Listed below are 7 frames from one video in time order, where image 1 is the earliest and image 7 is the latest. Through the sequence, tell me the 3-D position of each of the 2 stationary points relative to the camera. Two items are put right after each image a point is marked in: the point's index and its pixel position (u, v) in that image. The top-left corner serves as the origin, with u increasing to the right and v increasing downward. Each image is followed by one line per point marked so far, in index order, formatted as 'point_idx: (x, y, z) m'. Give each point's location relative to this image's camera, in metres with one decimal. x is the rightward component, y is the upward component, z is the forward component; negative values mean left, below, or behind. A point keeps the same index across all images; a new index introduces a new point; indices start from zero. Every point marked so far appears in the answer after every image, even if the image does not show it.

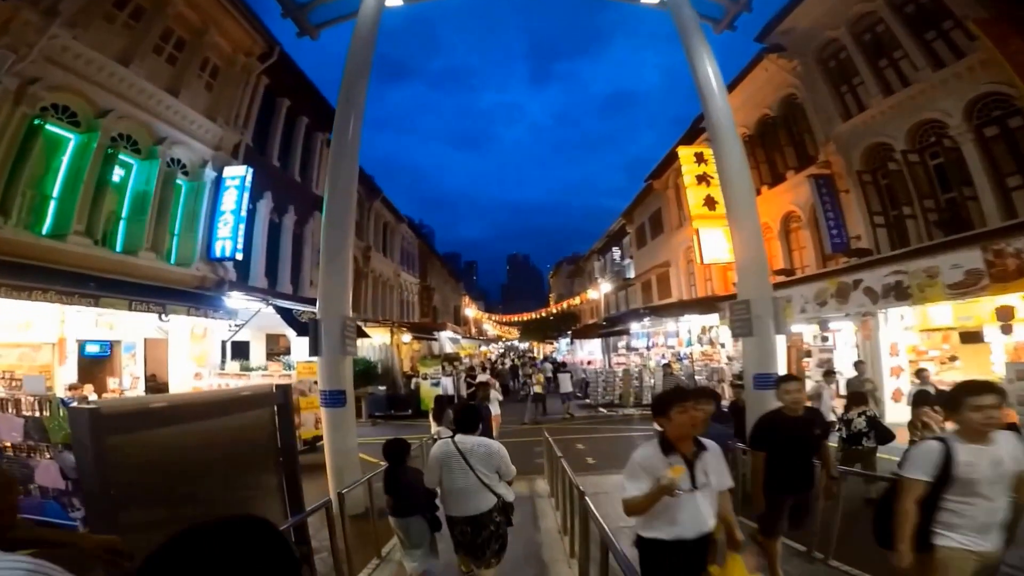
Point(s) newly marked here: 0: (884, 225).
0: (+9.3, +1.5, +15.3) m
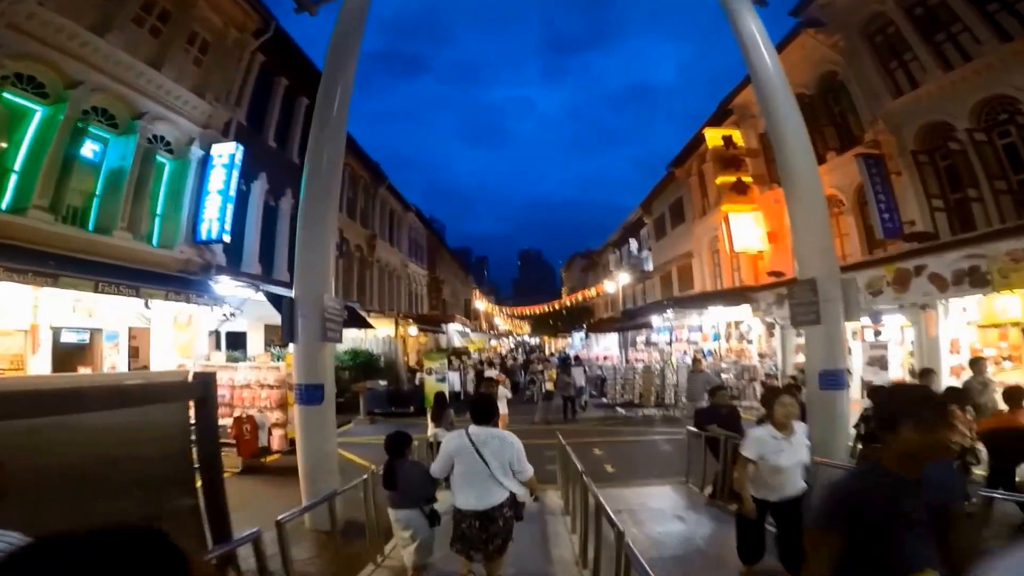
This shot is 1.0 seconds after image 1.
0: (+9.5, +1.7, +13.8) m
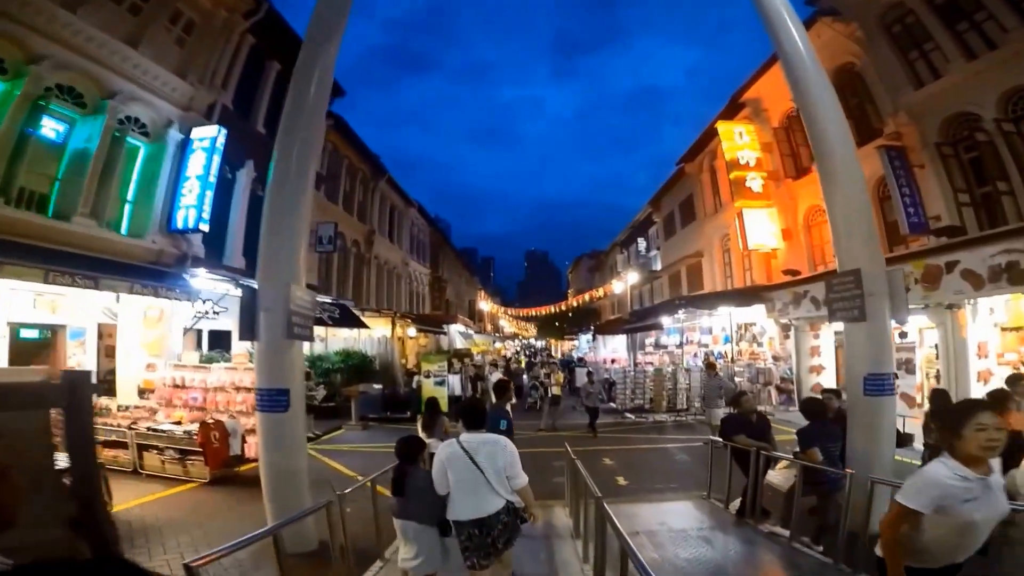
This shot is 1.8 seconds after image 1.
0: (+9.6, +1.8, +12.8) m
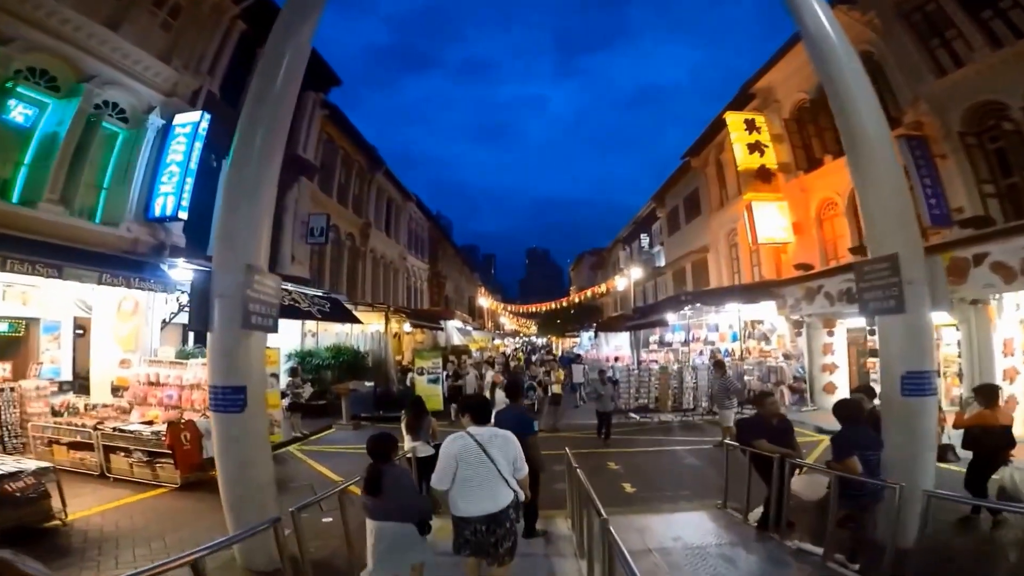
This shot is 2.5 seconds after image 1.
0: (+9.6, +1.9, +12.1) m
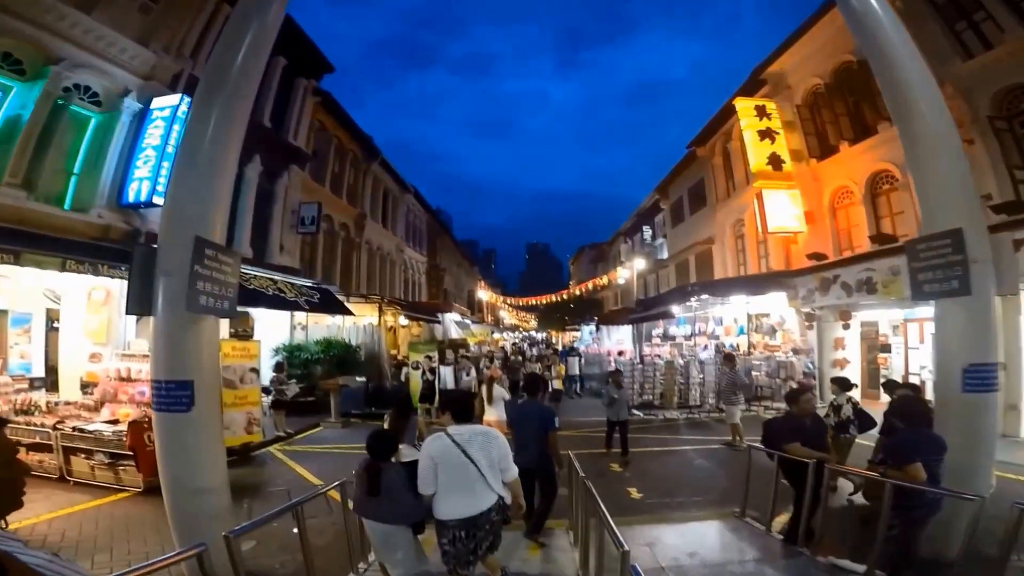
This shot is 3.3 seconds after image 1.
0: (+9.5, +2.1, +11.3) m
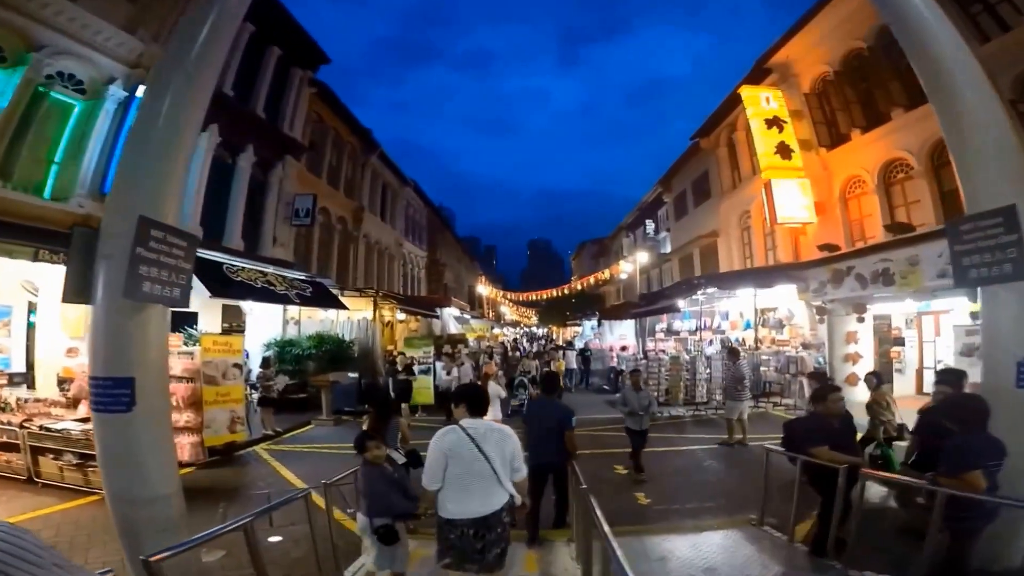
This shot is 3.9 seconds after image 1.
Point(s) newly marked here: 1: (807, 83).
0: (+9.5, +2.2, +10.8) m
1: (+8.4, +5.9, +17.4) m
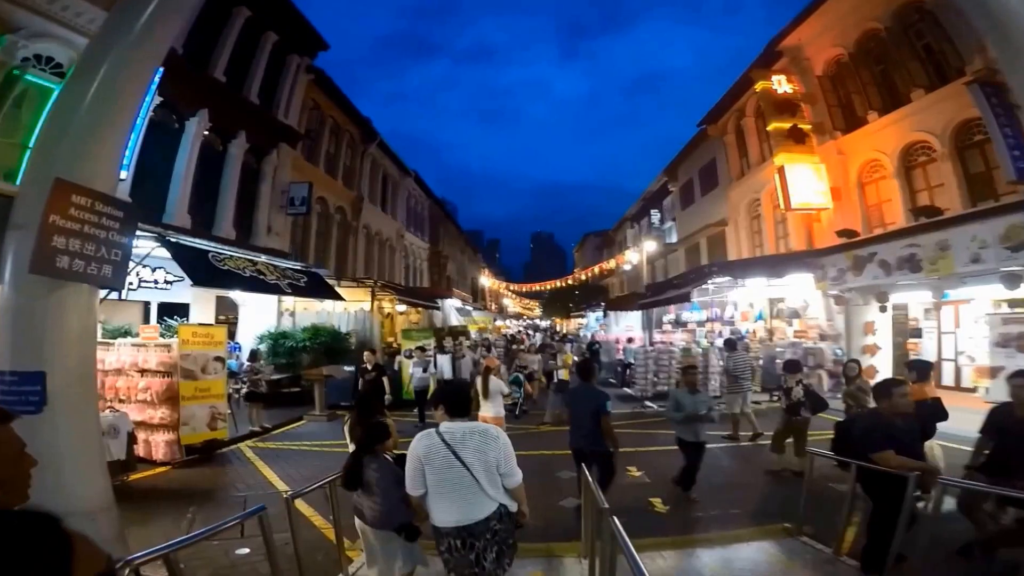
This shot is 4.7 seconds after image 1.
0: (+9.5, +2.5, +10.1) m
1: (+8.4, +6.2, +16.7) m
